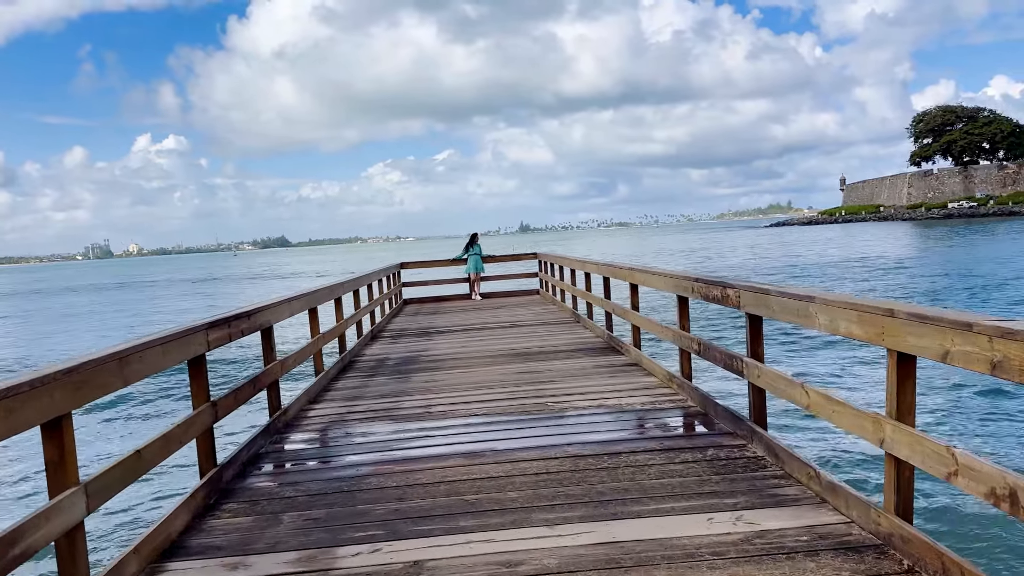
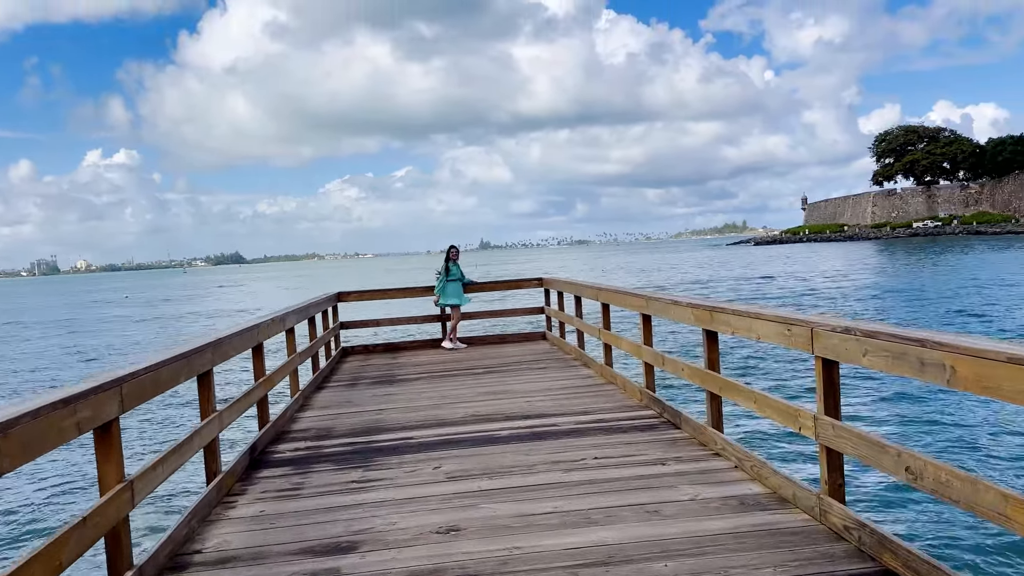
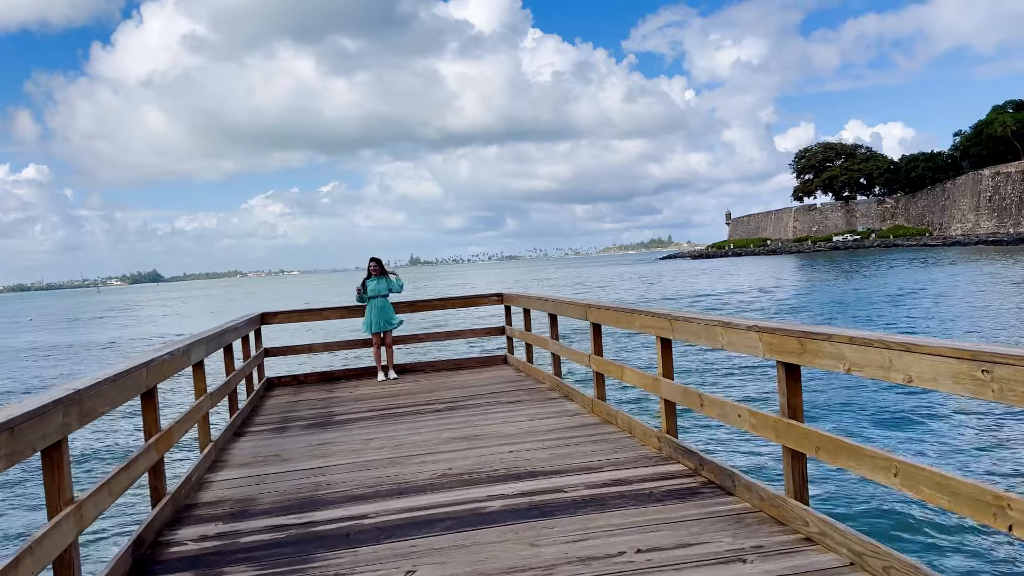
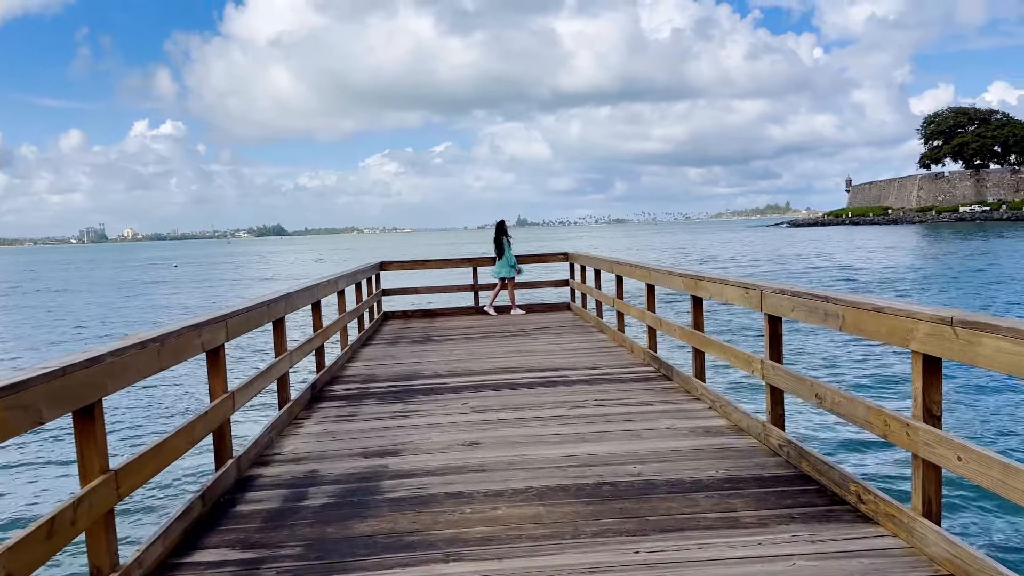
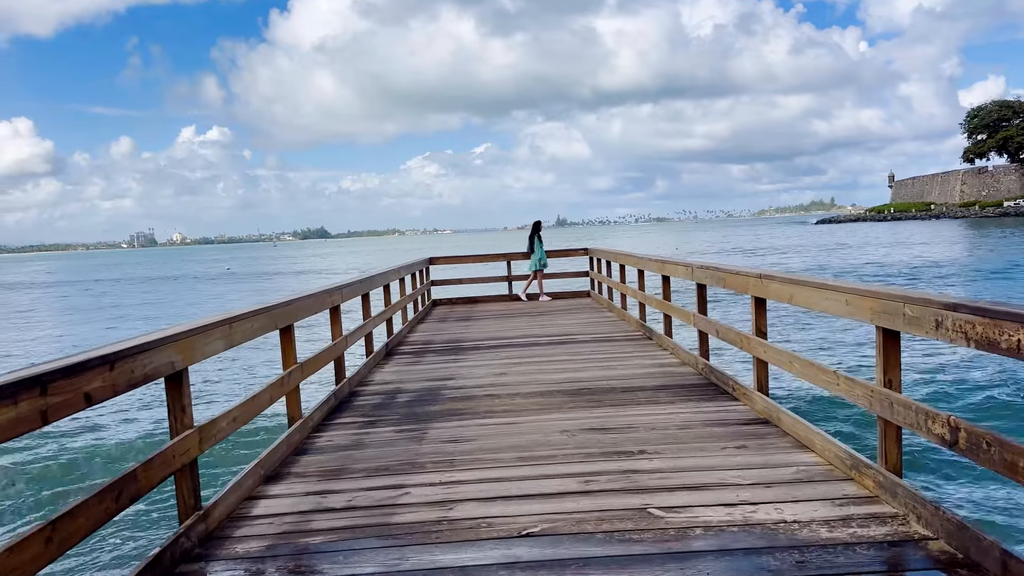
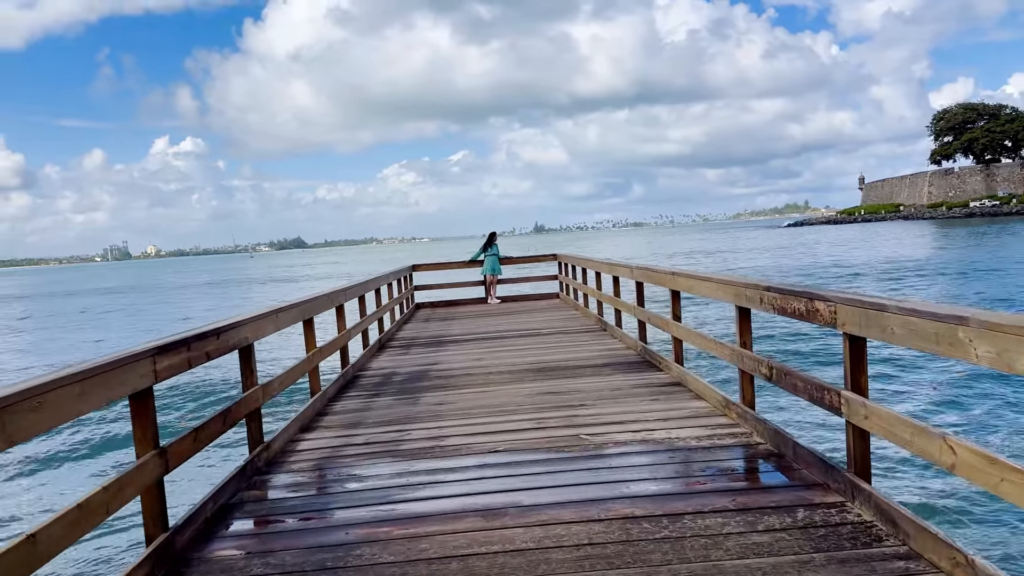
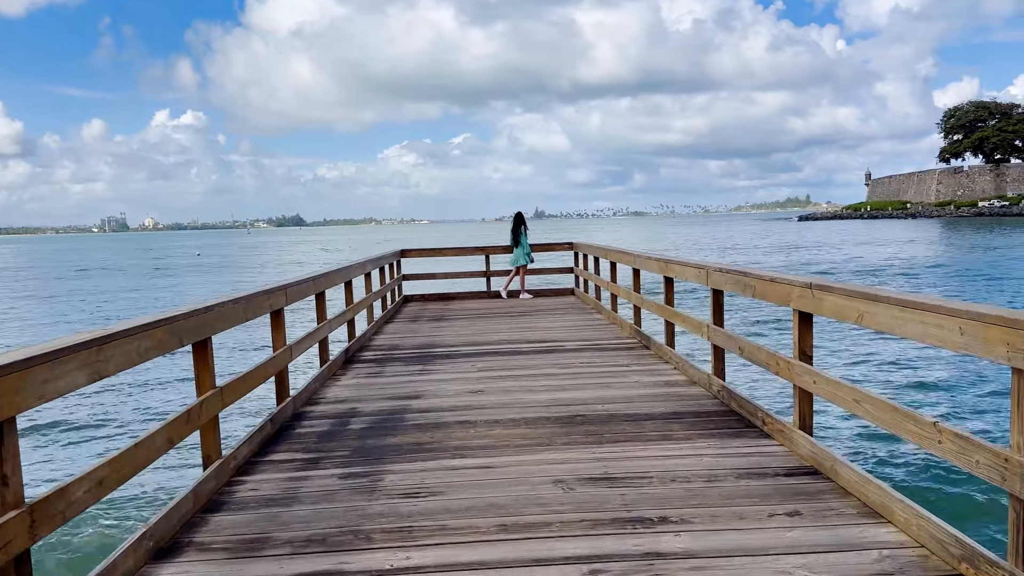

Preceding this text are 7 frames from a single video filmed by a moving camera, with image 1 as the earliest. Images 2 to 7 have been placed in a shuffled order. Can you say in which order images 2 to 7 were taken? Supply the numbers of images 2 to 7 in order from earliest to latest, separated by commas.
6, 5, 7, 4, 2, 3
